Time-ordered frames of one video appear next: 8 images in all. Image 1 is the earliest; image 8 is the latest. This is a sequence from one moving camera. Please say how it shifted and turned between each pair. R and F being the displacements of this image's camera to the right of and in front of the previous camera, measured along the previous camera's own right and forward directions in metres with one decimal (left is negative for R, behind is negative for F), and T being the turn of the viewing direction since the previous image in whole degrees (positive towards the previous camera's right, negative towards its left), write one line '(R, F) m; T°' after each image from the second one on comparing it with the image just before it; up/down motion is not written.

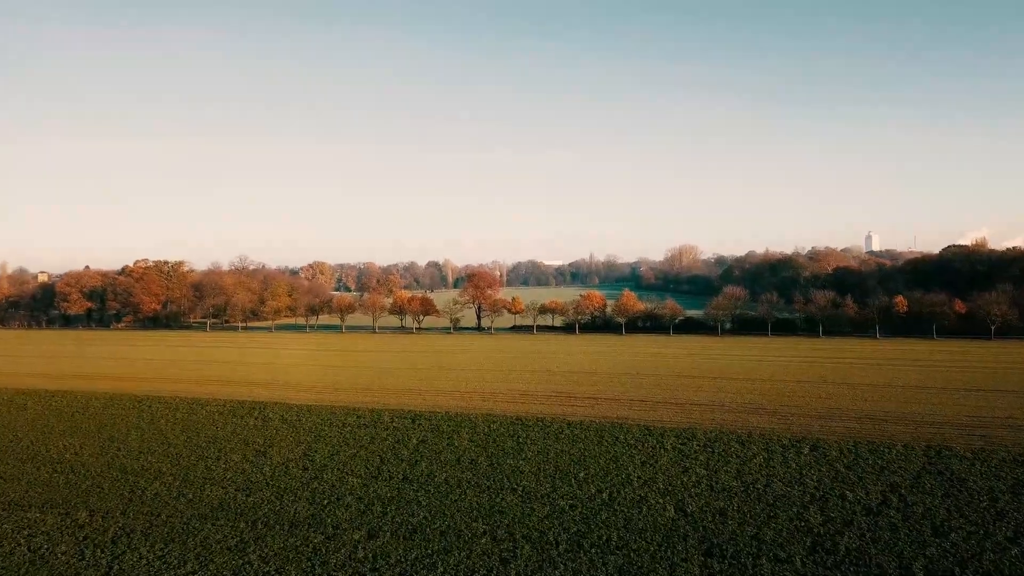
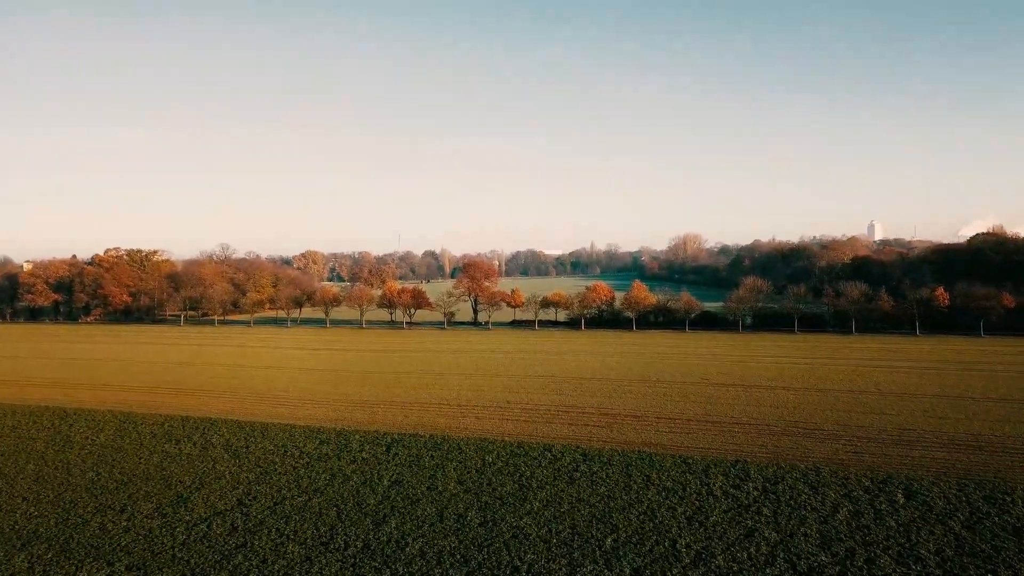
(-0.1, +6.5) m; 0°
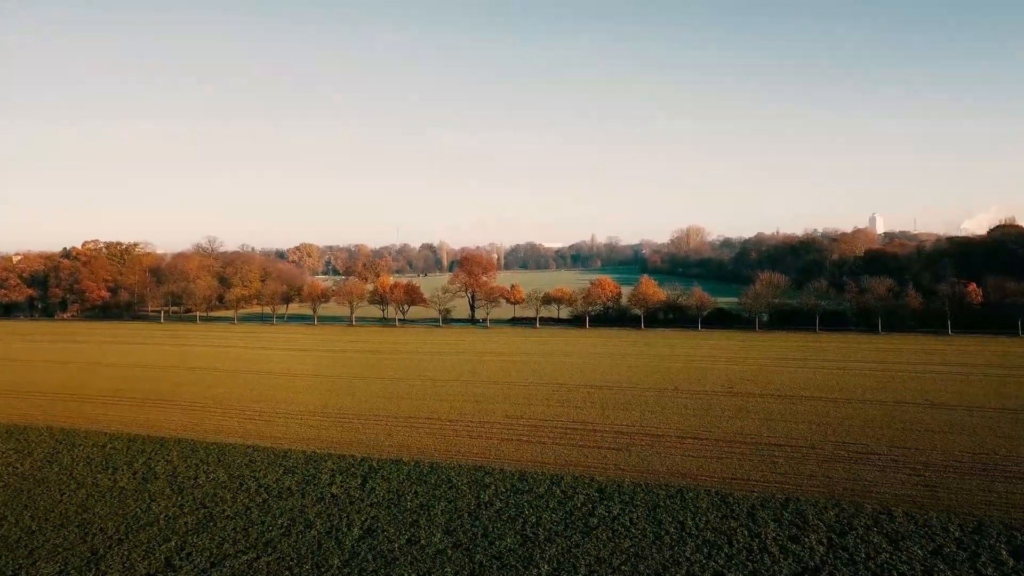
(-0.1, +4.3) m; 0°
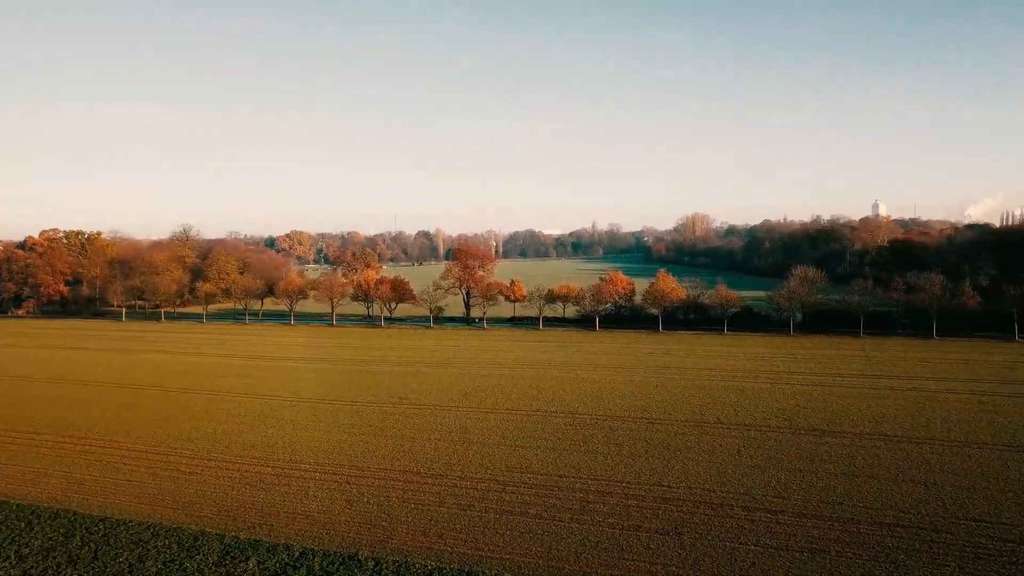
(-0.2, +7.3) m; 0°
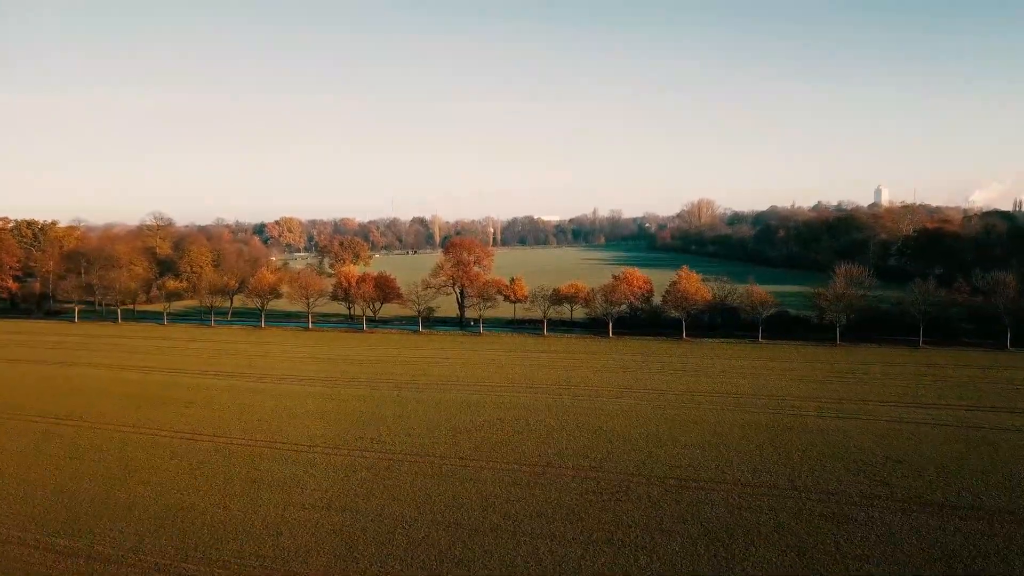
(-0.2, +7.3) m; 0°
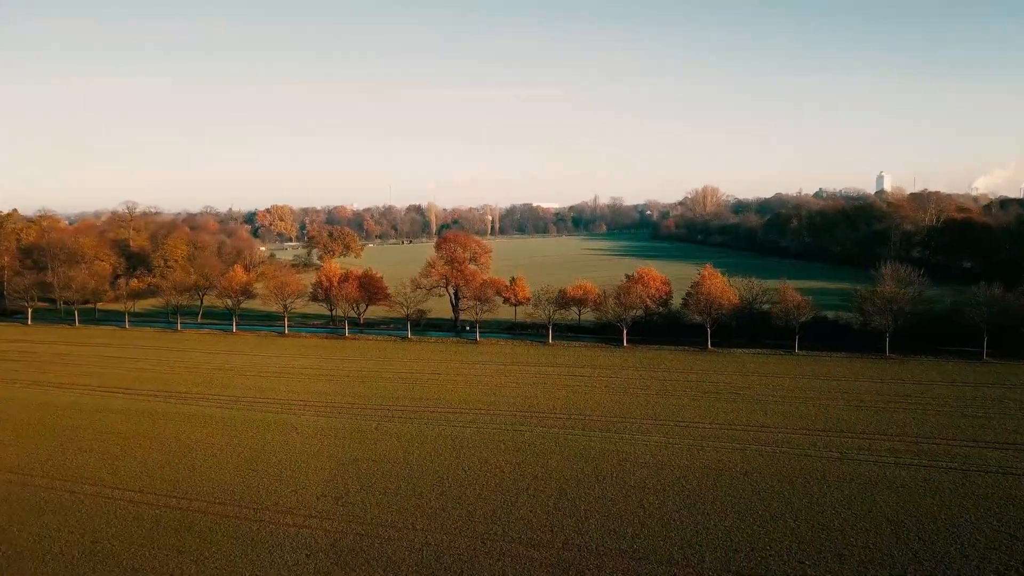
(-0.2, +5.8) m; 0°
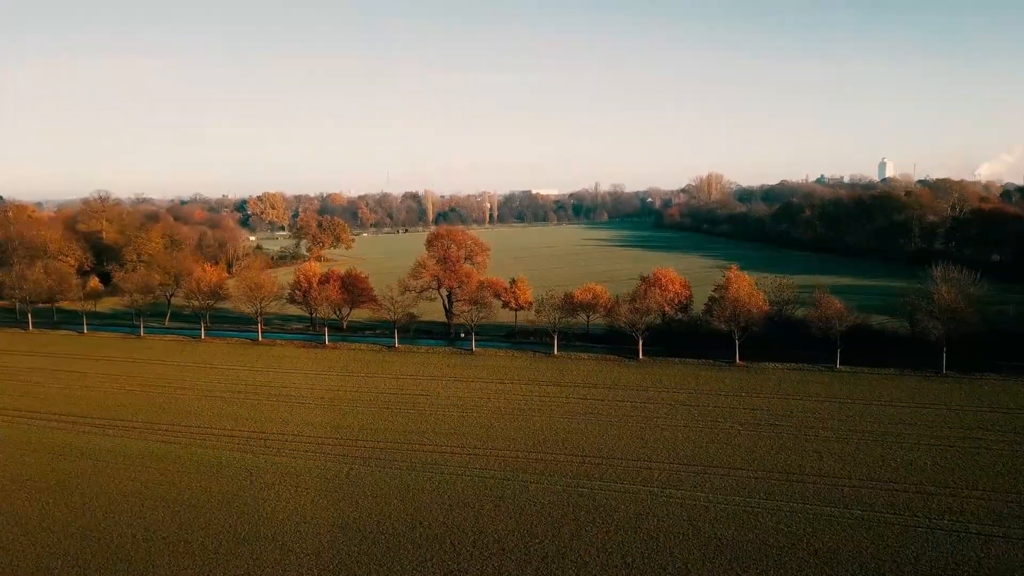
(-0.1, +5.1) m; 0°
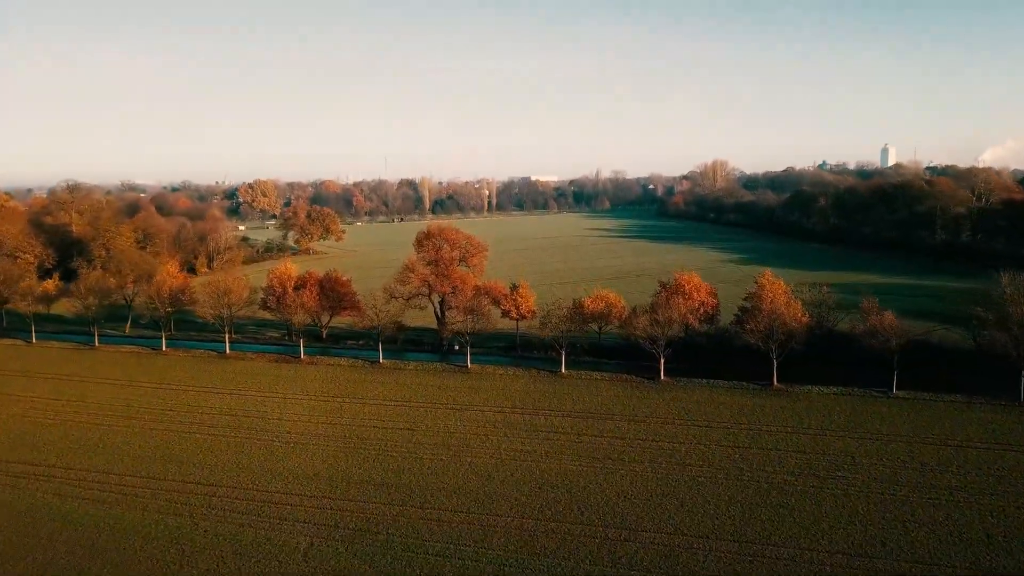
(-0.1, +5.1) m; 0°
